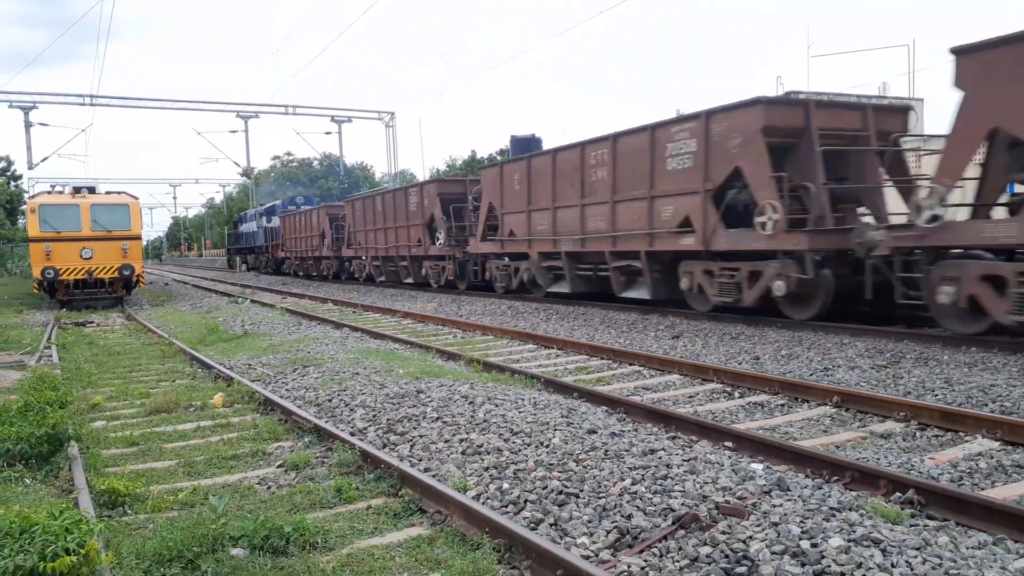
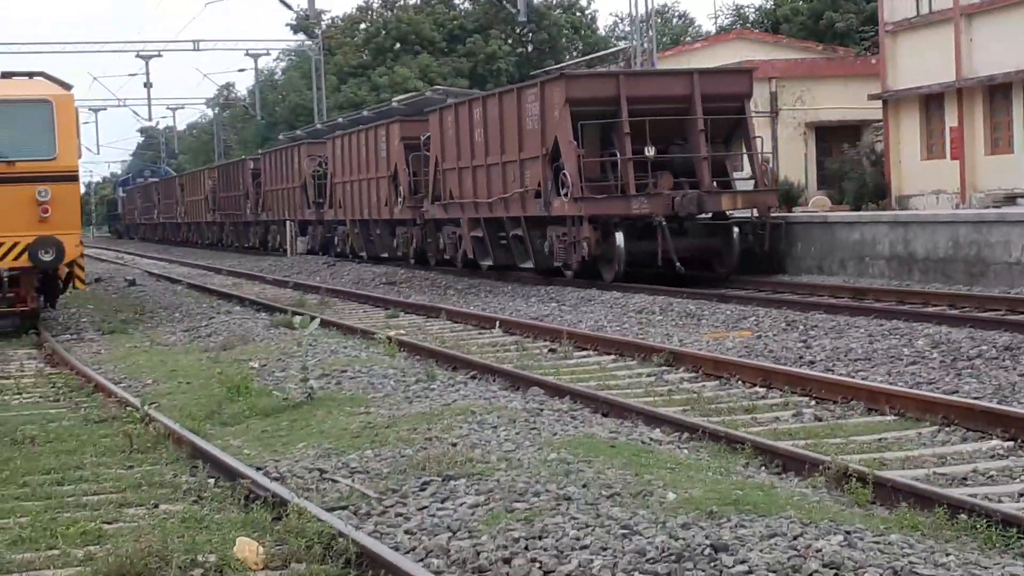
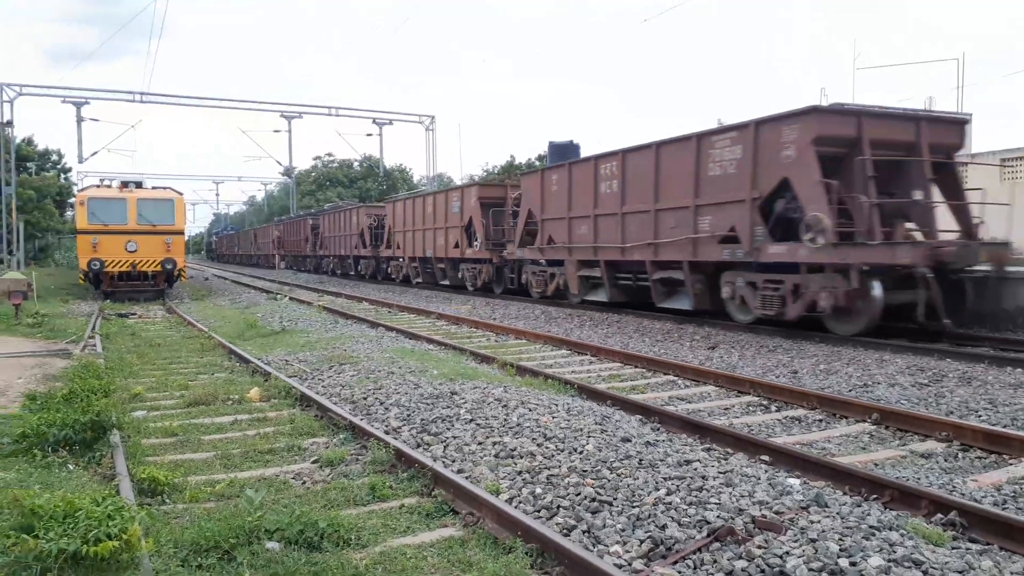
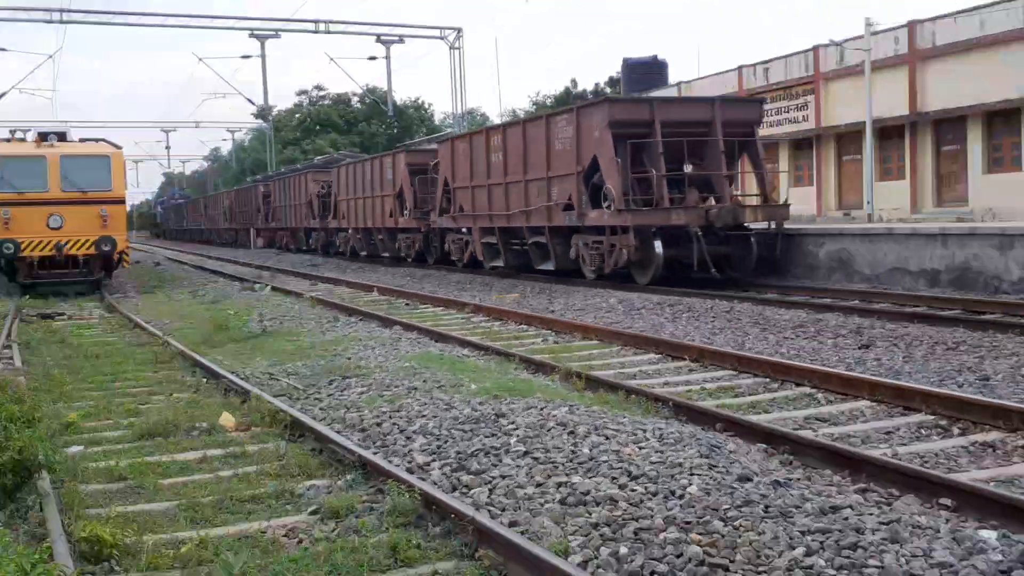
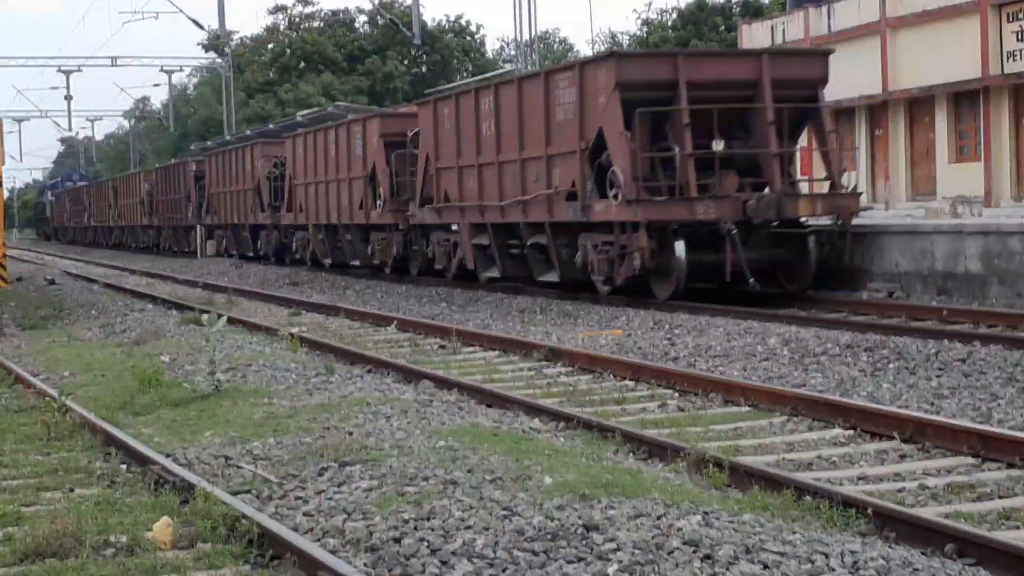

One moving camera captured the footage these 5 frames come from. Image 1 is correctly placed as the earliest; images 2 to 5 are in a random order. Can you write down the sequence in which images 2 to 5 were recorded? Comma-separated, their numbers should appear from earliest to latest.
3, 4, 5, 2
